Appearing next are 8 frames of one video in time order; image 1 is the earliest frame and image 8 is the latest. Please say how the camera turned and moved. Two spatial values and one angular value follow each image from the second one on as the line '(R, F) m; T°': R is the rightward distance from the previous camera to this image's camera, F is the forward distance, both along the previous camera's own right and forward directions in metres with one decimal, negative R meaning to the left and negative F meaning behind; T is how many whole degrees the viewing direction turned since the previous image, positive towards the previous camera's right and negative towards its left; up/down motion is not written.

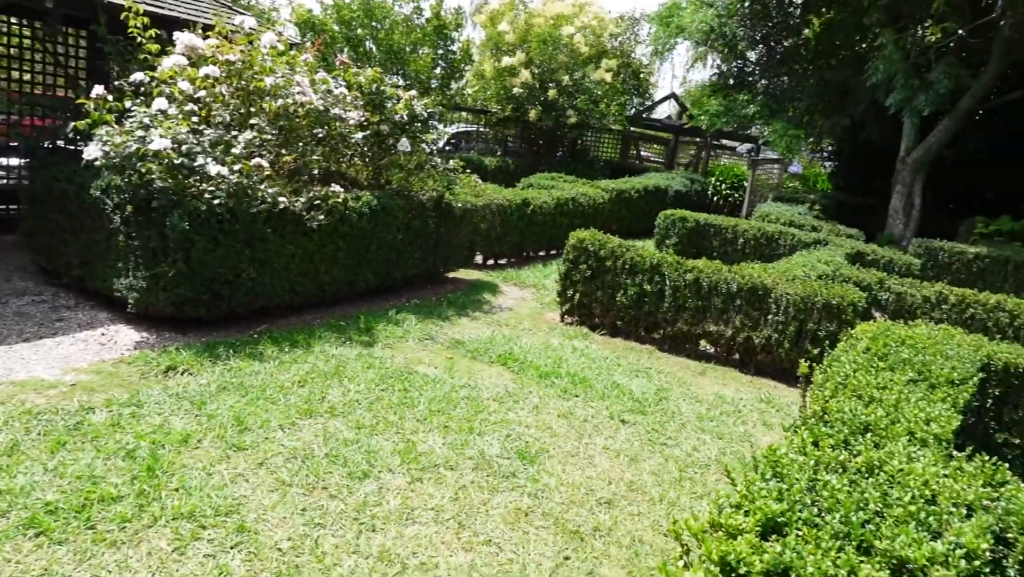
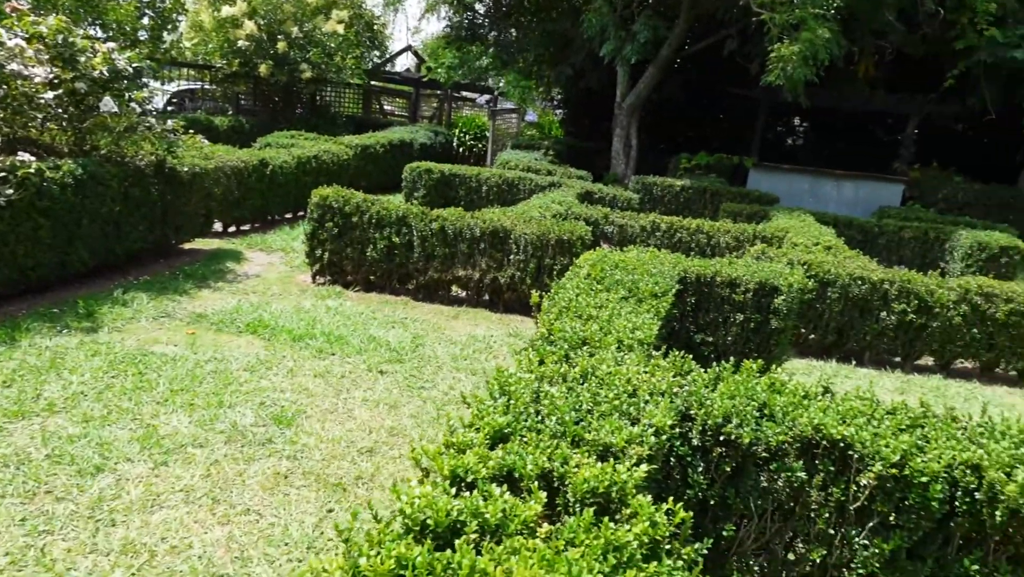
(+0.1, -0.1) m; +18°
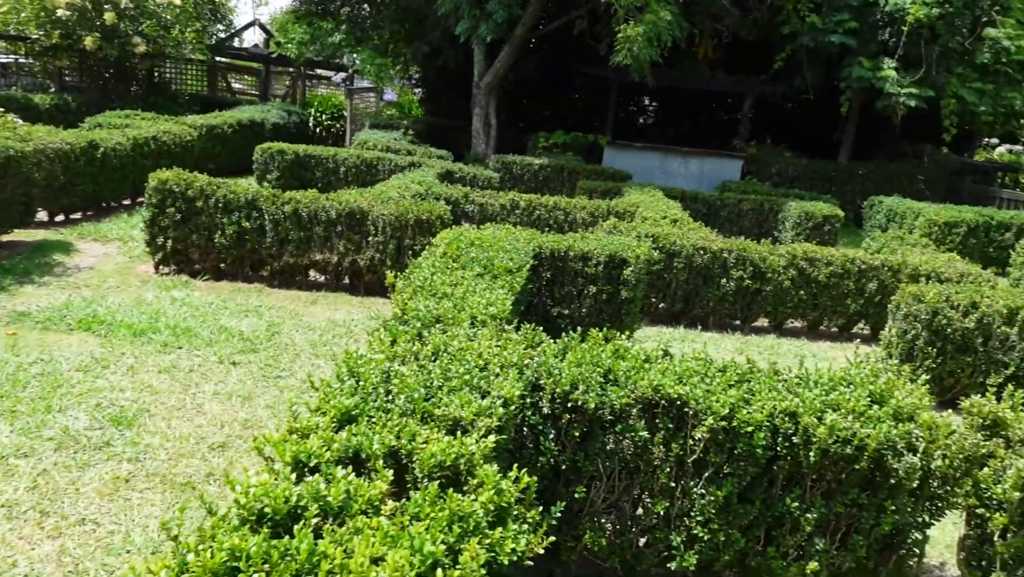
(+0.1, 0.0) m; +10°
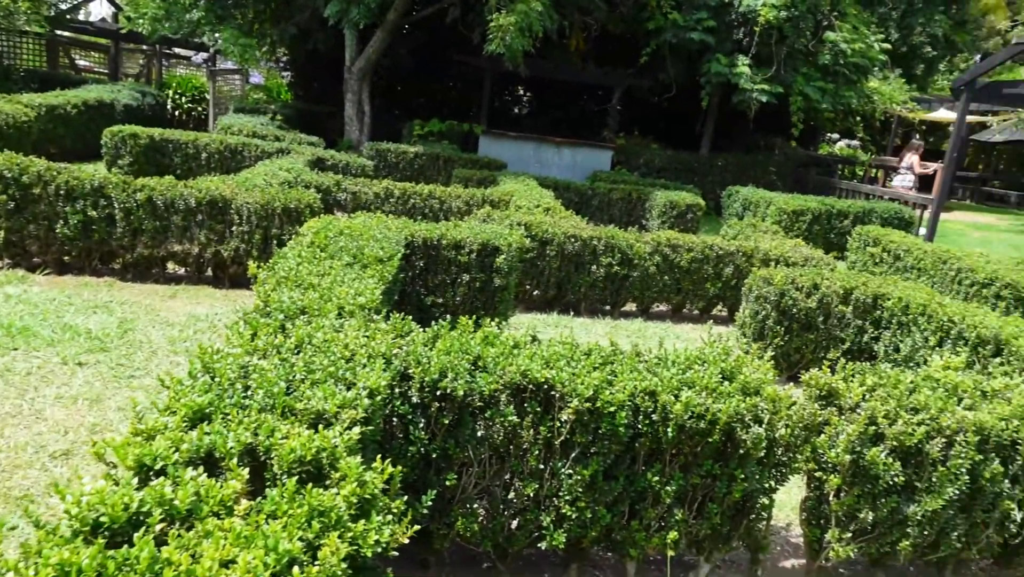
(0.0, 0.0) m; +9°
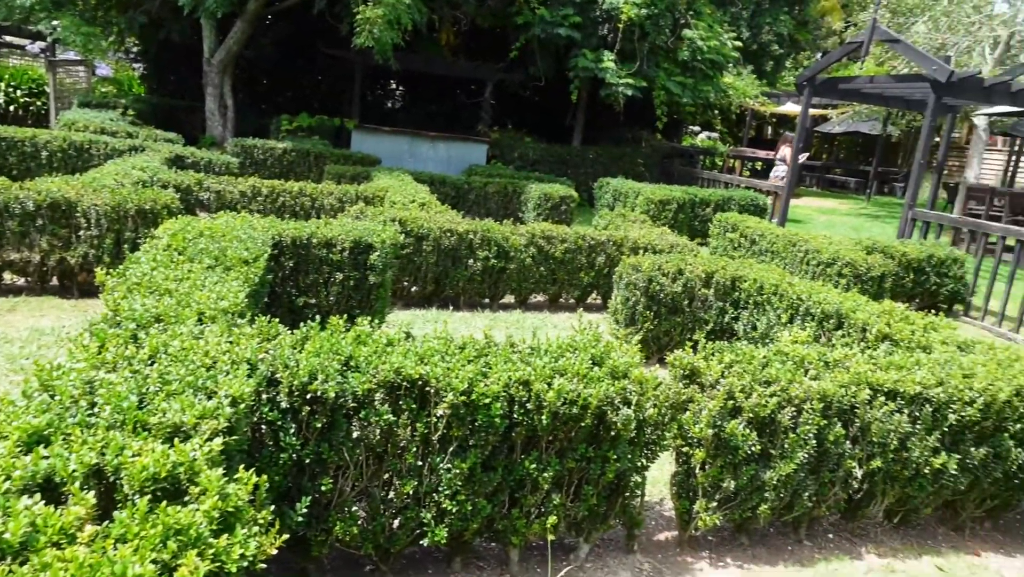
(0.0, 0.0) m; +9°
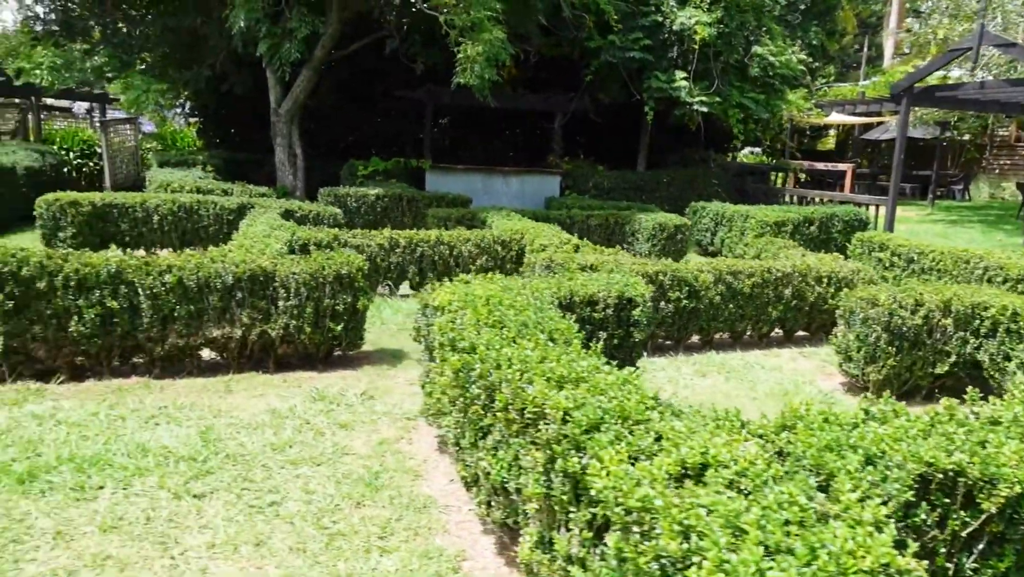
(-1.6, +0.3) m; -1°
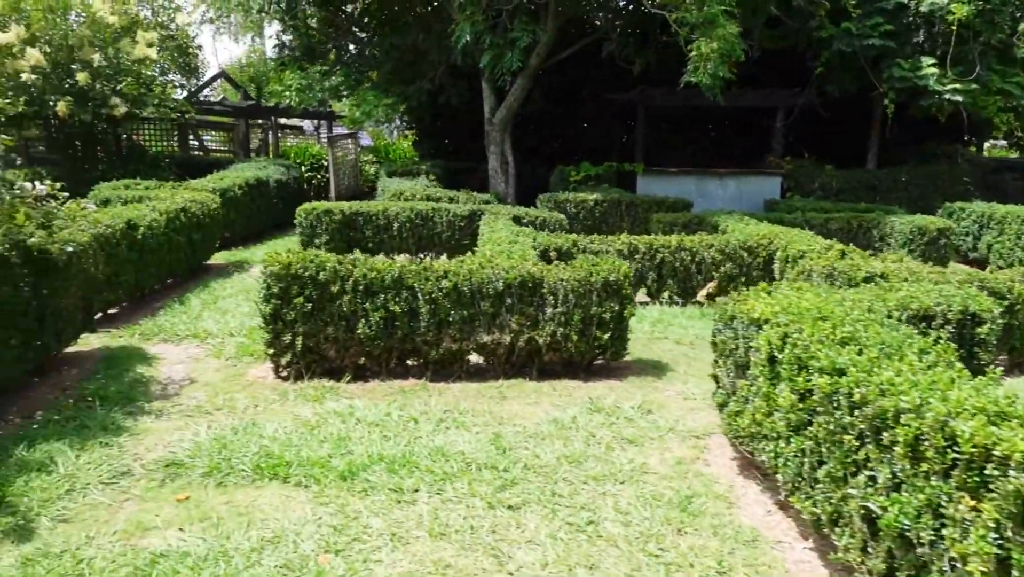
(-0.7, +0.2) m; -14°
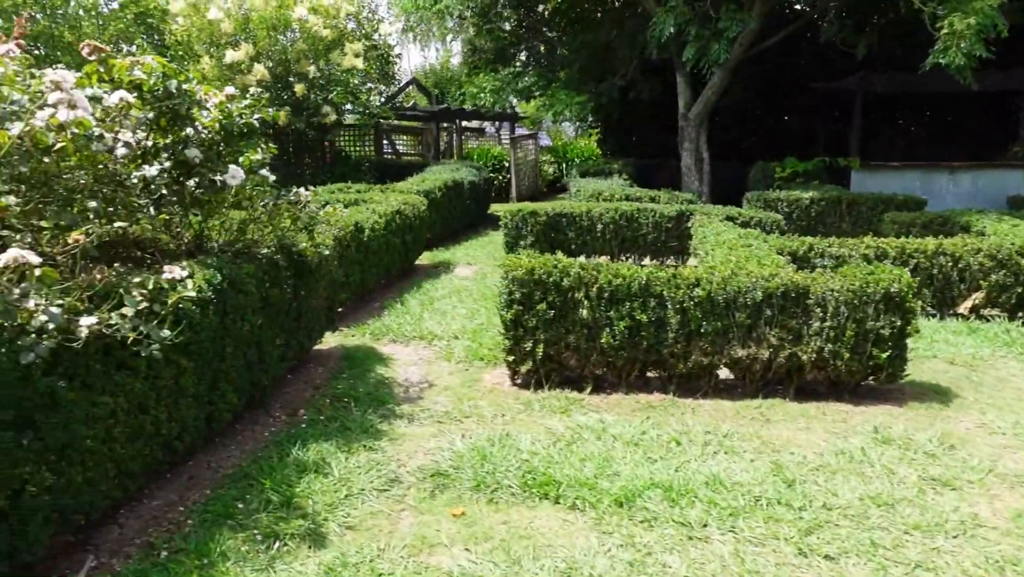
(-0.7, +0.3) m; -12°
